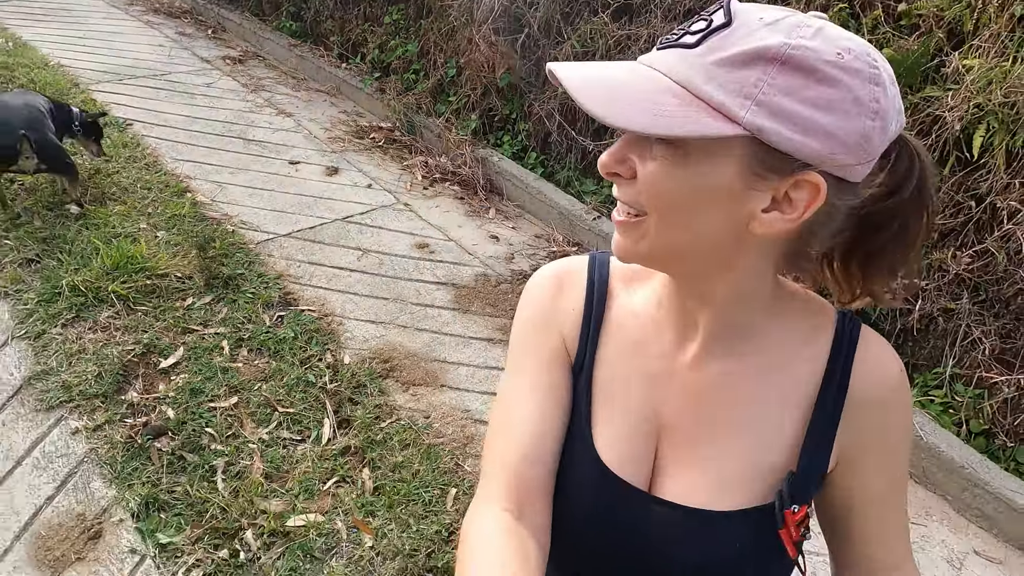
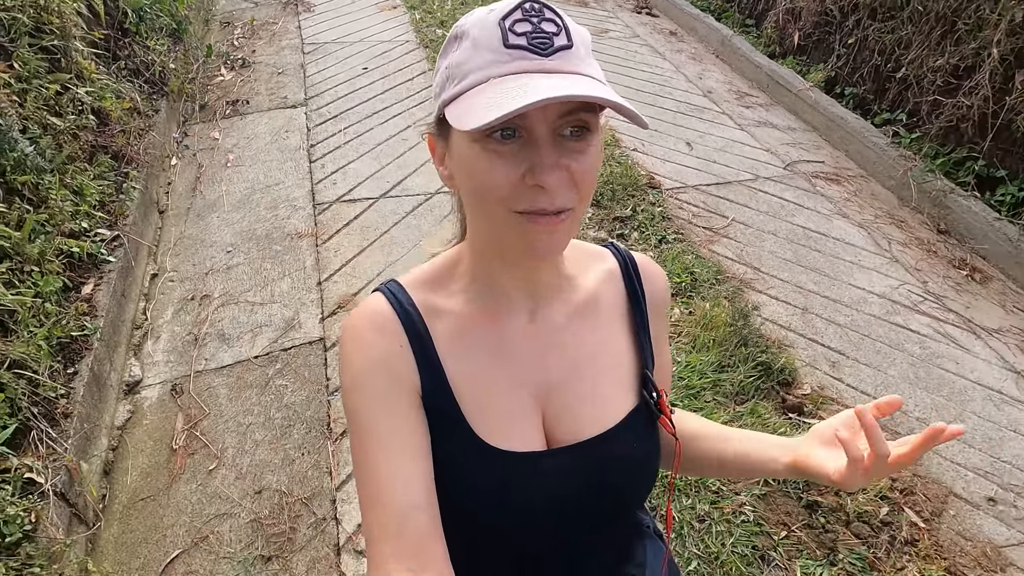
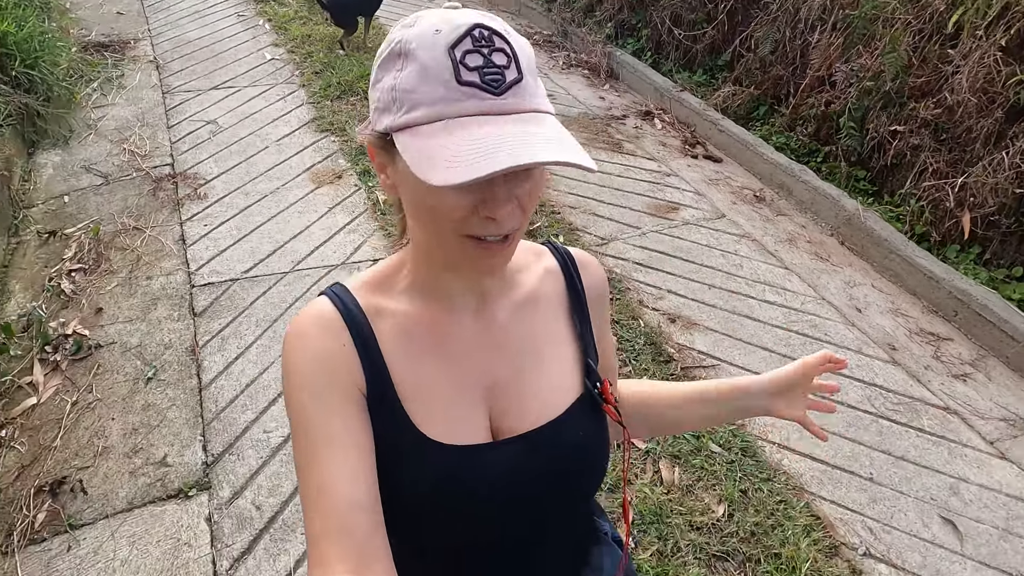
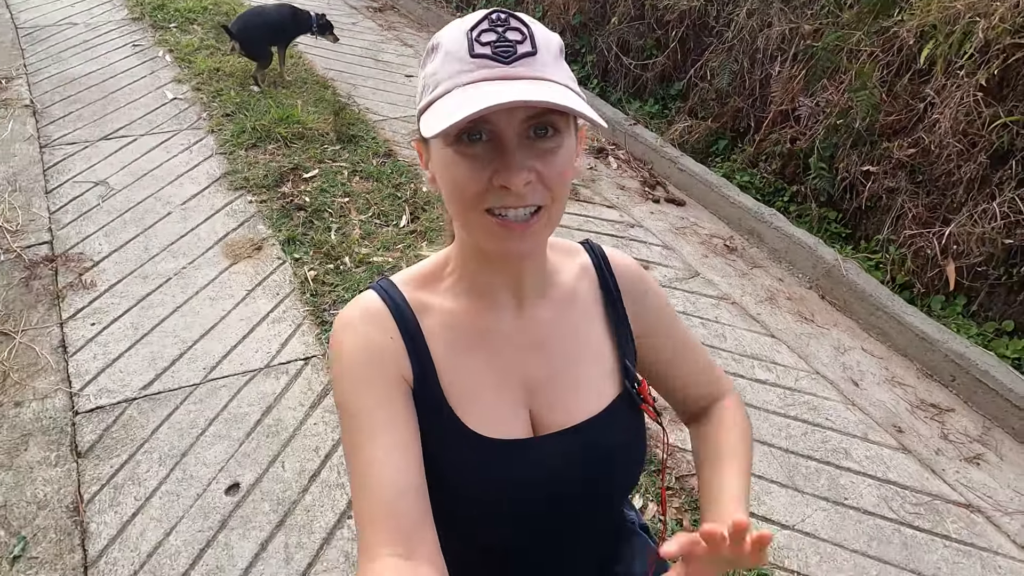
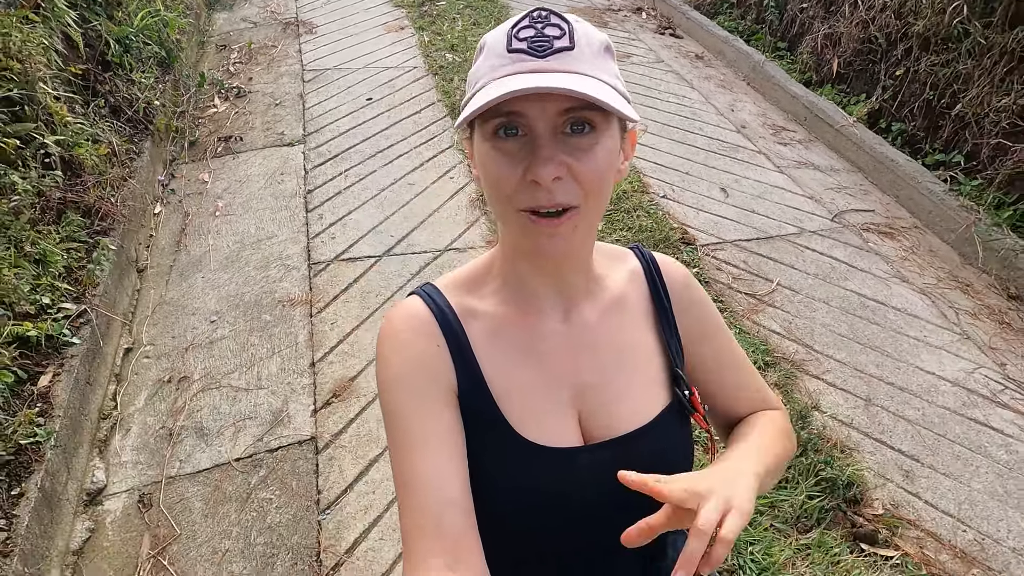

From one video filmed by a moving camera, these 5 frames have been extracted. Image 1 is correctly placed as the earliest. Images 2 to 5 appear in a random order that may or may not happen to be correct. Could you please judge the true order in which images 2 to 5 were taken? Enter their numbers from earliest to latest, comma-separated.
4, 3, 5, 2
